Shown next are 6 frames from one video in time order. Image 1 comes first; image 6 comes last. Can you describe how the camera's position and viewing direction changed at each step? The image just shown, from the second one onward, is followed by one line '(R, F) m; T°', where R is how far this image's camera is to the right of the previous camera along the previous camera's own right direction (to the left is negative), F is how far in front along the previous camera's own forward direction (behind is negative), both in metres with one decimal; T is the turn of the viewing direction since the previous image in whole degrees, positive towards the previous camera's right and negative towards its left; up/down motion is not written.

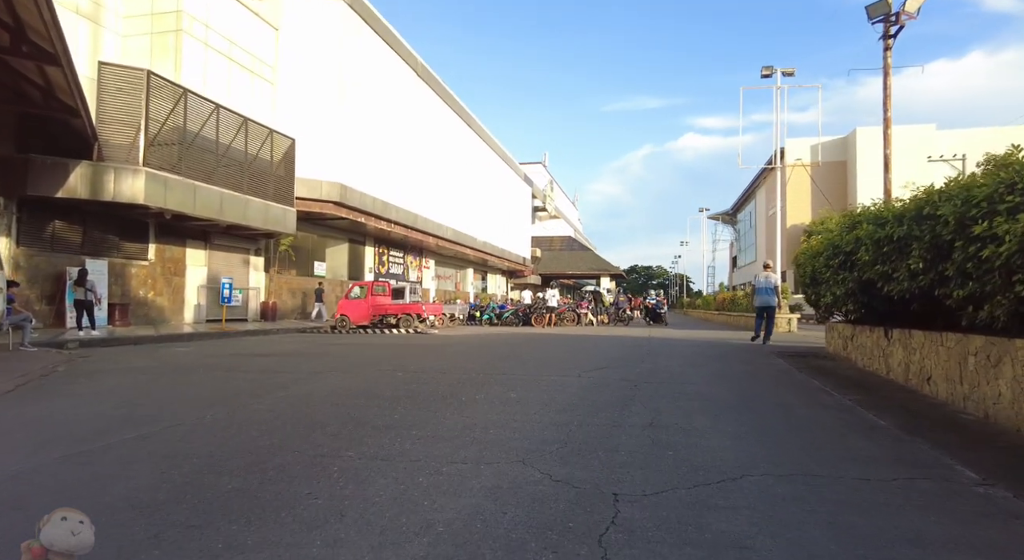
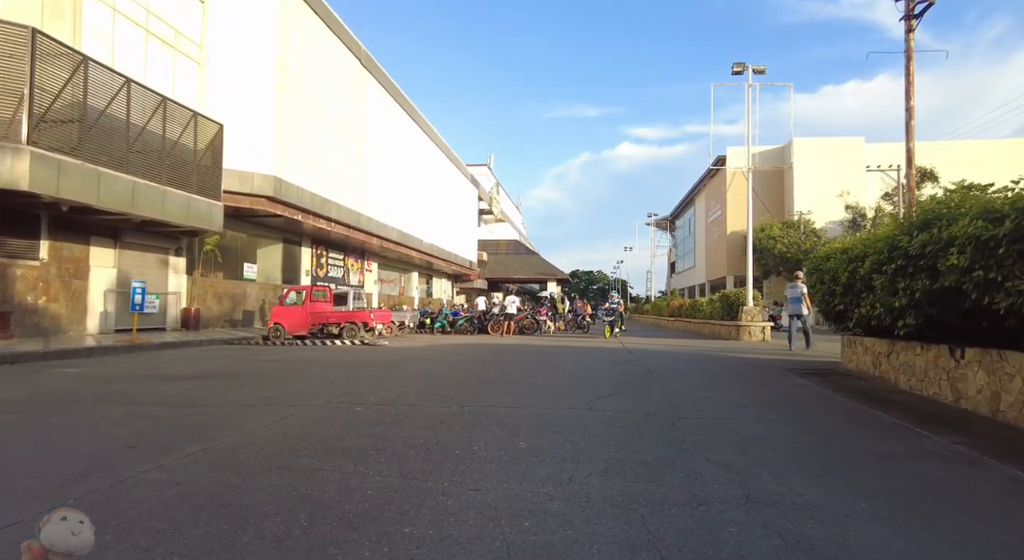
(-0.6, +1.8) m; +6°
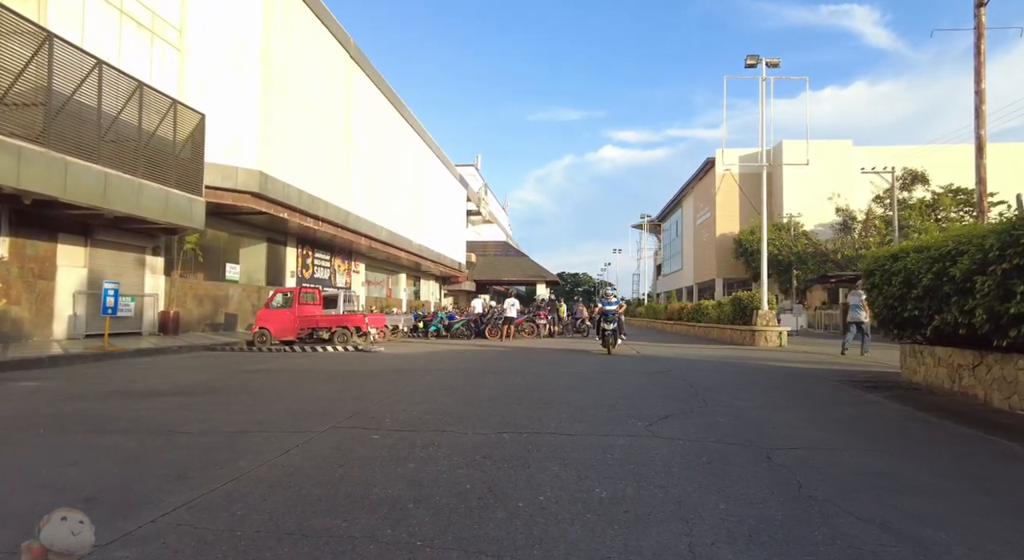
(-0.6, +1.1) m; +2°
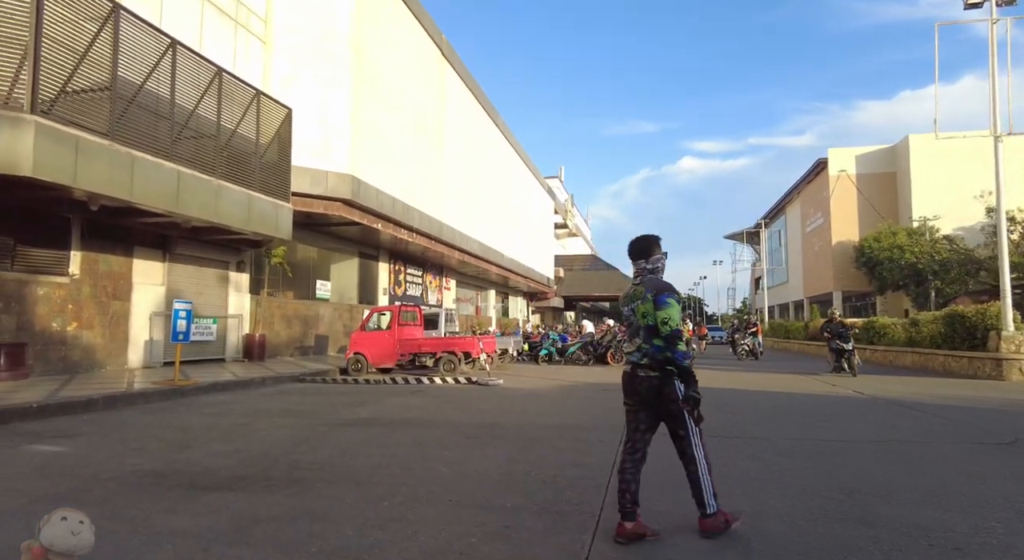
(-1.6, +3.3) m; -7°
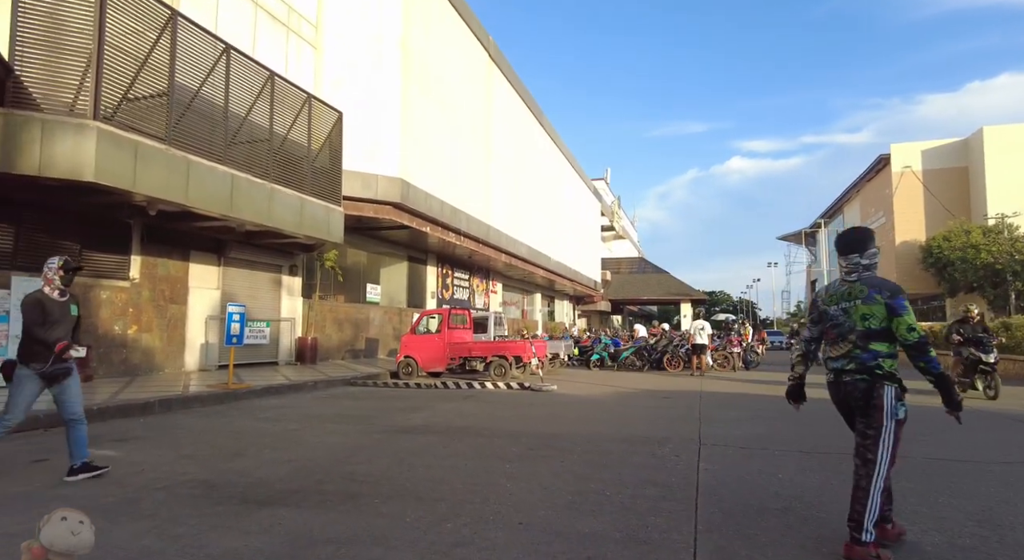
(-0.2, +0.4) m; -4°
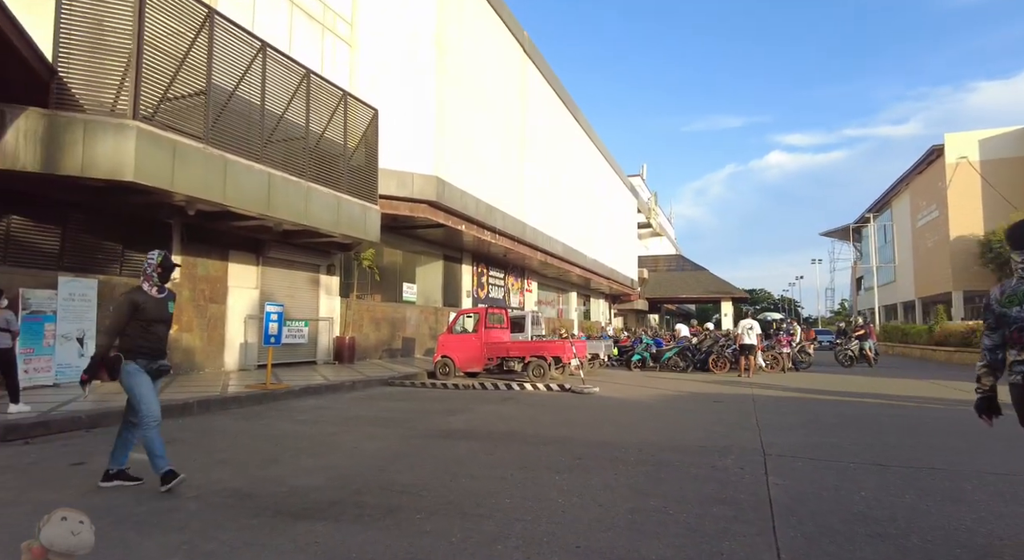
(-0.1, +0.4) m; -3°
